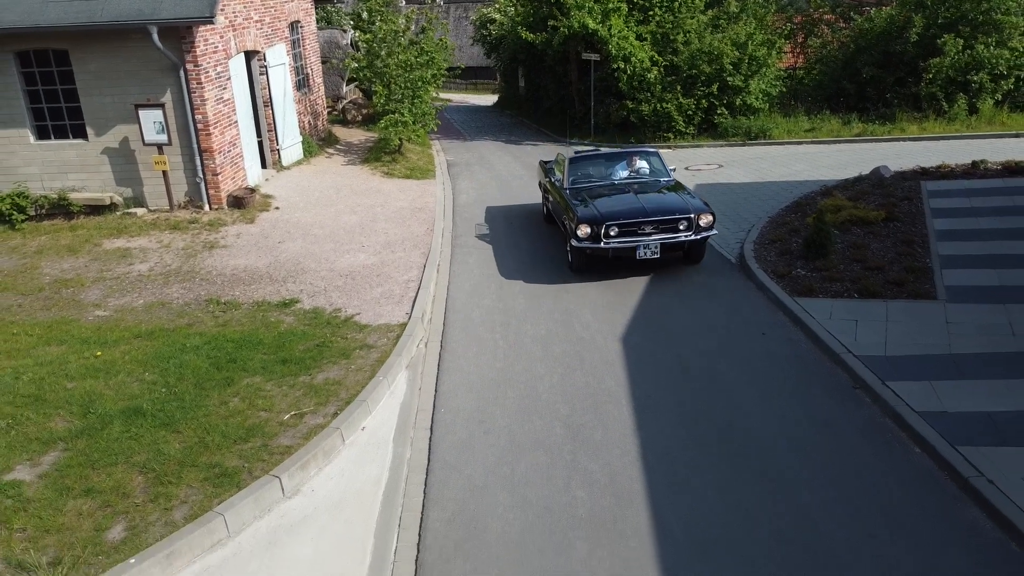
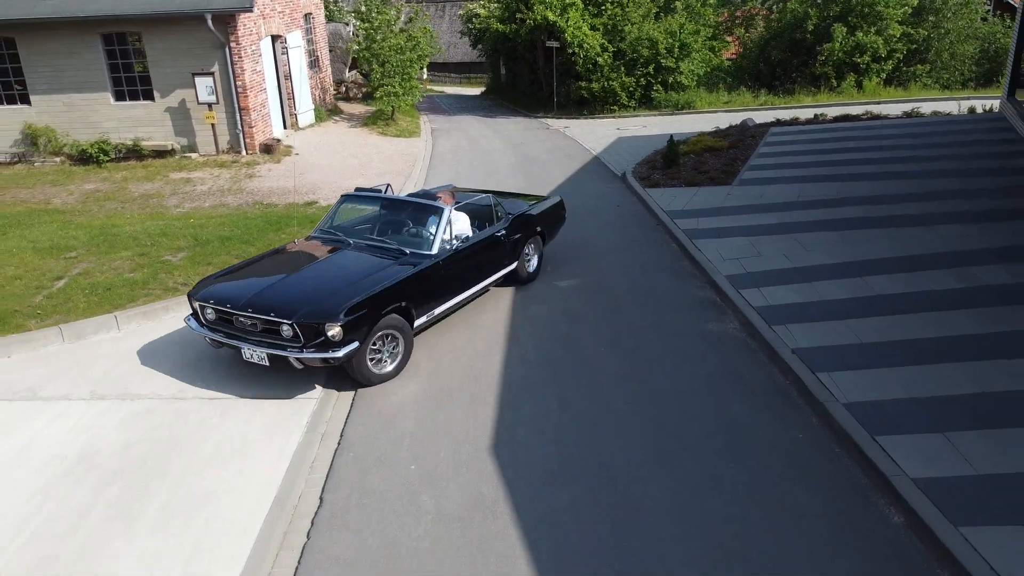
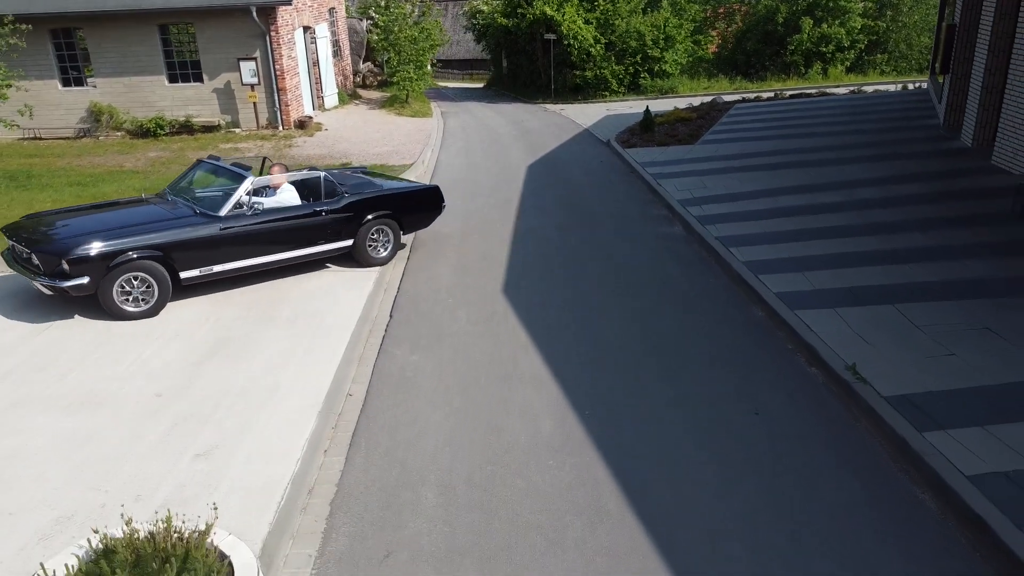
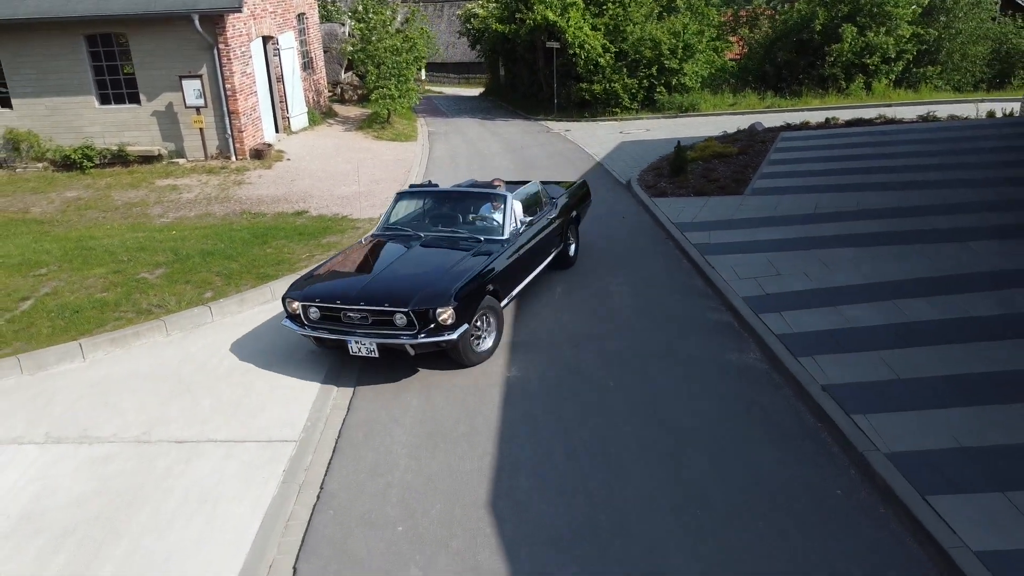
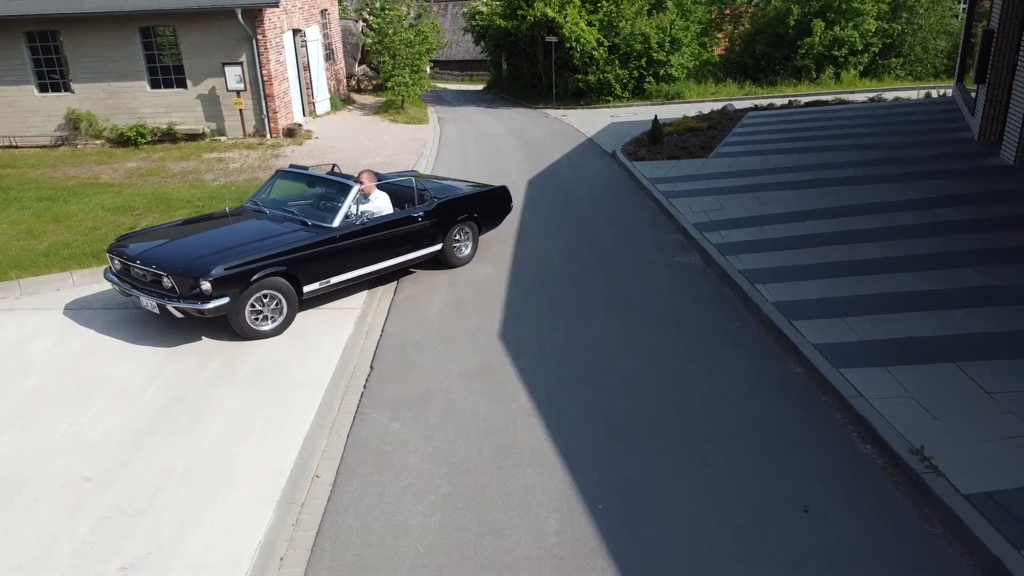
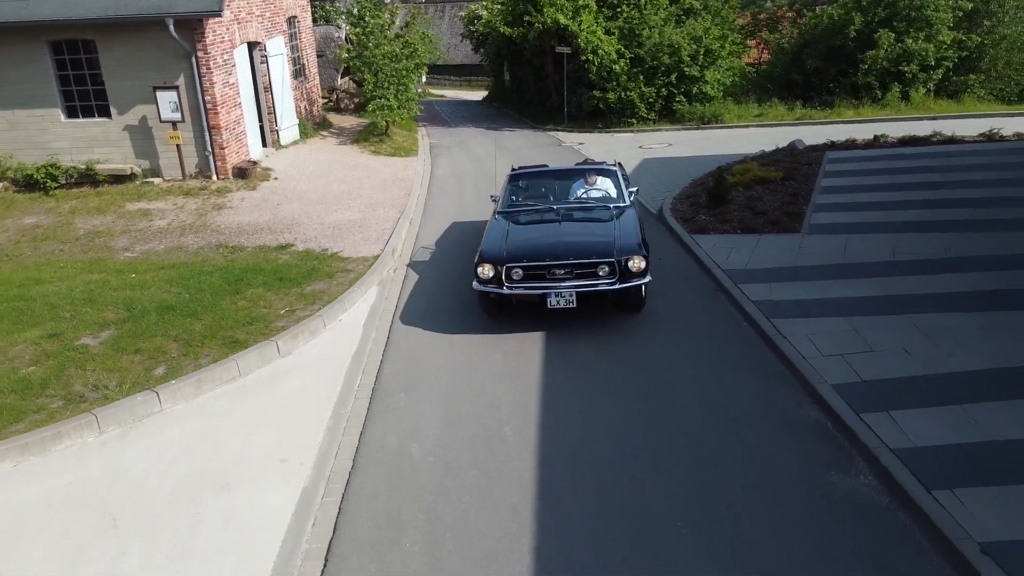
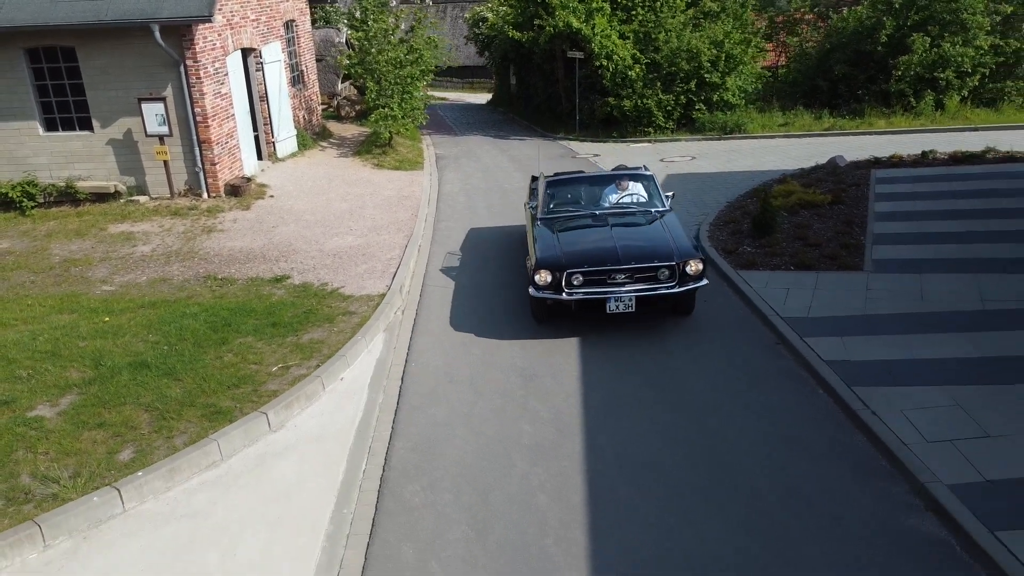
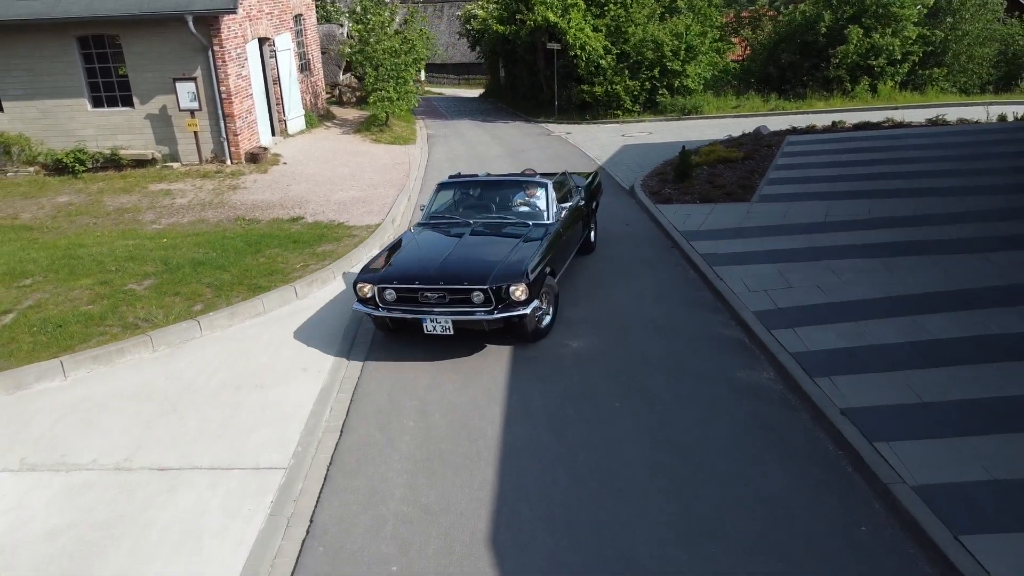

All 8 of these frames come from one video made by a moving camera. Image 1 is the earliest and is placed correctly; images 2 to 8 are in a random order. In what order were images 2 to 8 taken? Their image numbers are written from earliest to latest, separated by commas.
7, 6, 8, 4, 2, 5, 3
